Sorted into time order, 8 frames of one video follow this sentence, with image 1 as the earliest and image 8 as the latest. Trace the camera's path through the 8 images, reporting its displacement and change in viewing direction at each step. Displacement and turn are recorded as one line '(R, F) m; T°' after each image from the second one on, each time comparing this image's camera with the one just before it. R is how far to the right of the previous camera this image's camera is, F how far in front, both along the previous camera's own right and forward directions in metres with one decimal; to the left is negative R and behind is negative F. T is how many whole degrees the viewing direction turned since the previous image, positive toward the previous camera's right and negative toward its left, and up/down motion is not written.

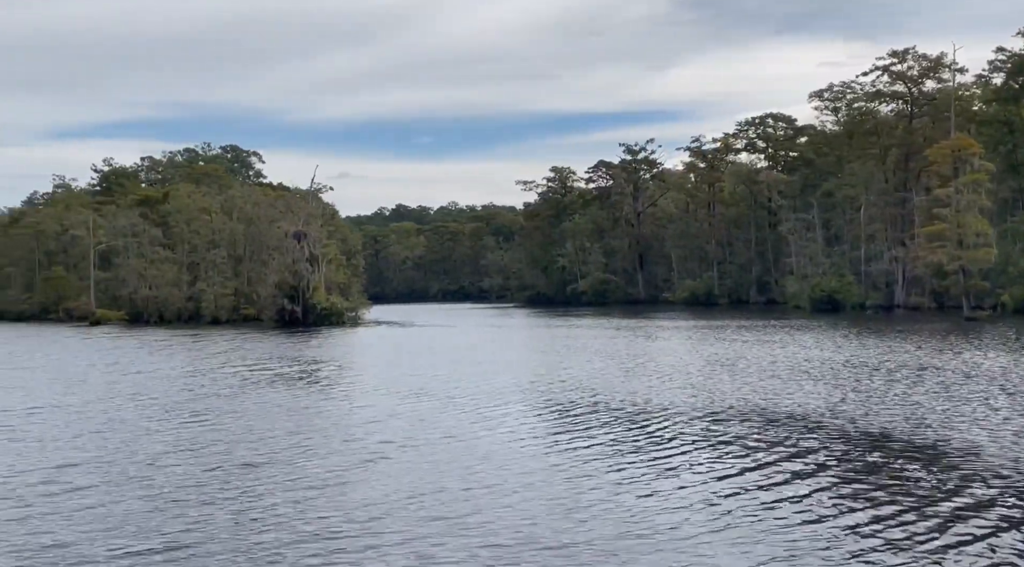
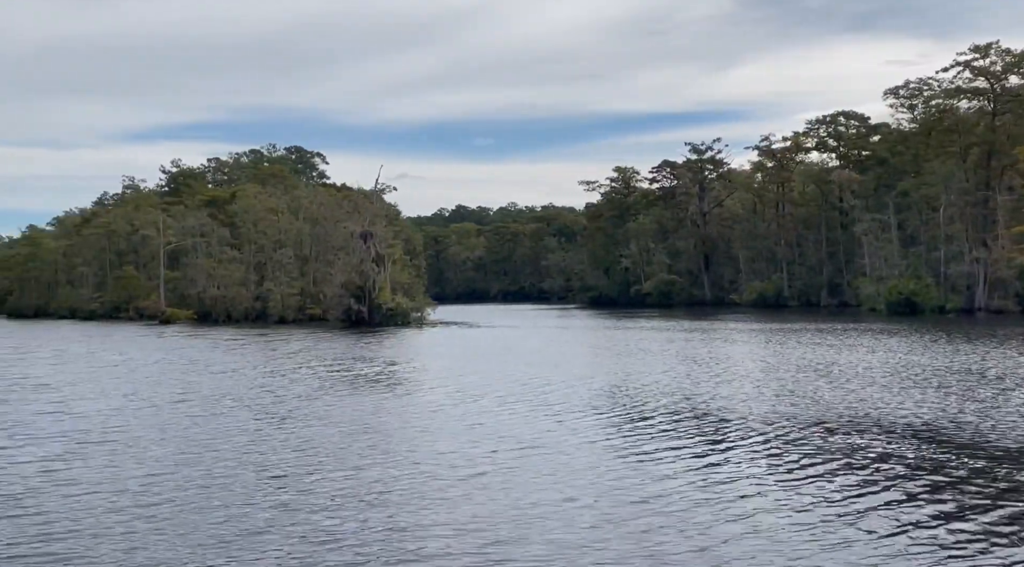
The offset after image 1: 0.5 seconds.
(-0.3, +0.3) m; -3°
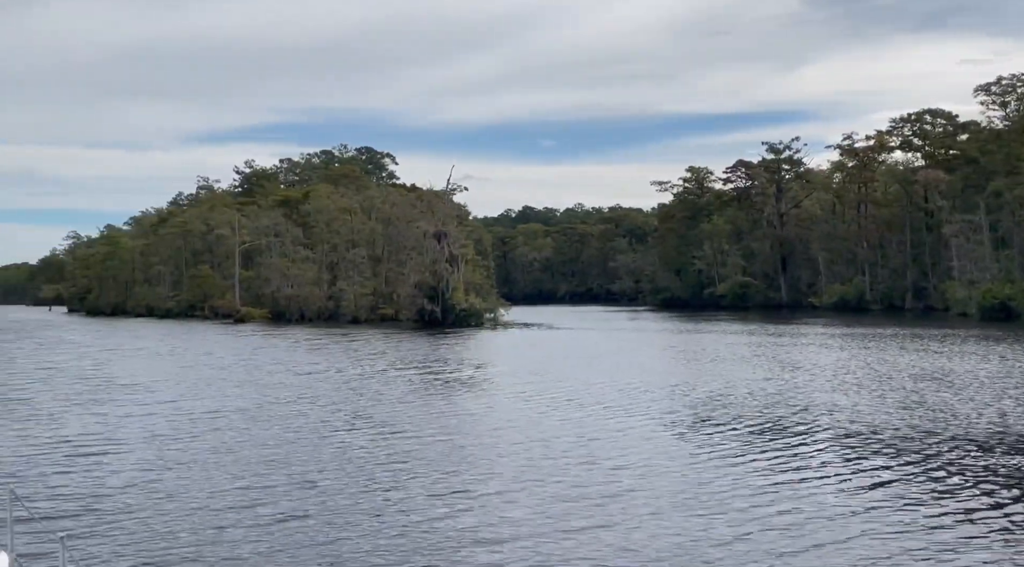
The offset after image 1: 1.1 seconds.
(-0.4, +0.5) m; -3°
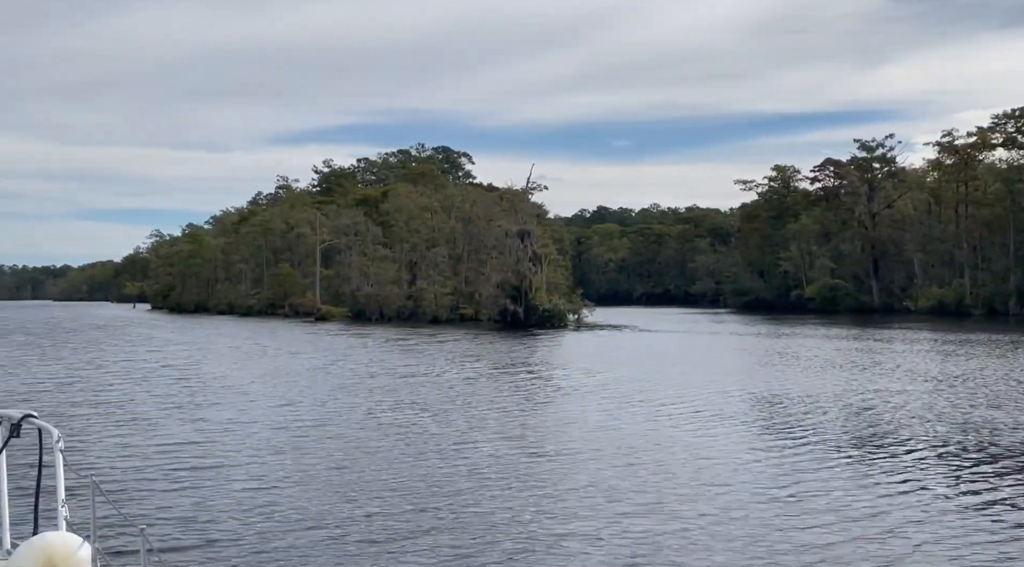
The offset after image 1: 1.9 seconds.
(-0.5, +0.9) m; -3°
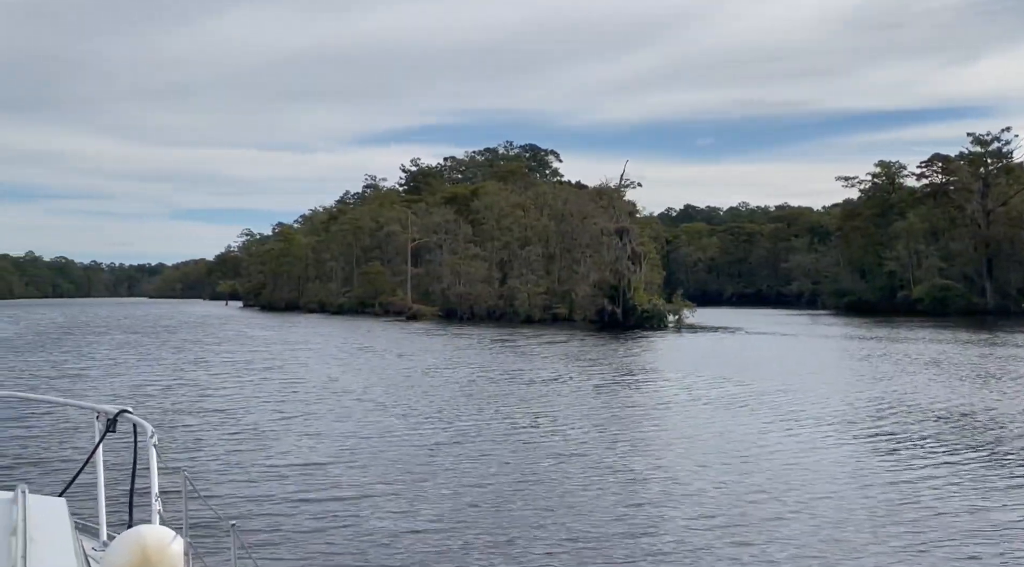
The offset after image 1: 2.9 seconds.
(-0.6, +1.3) m; -4°
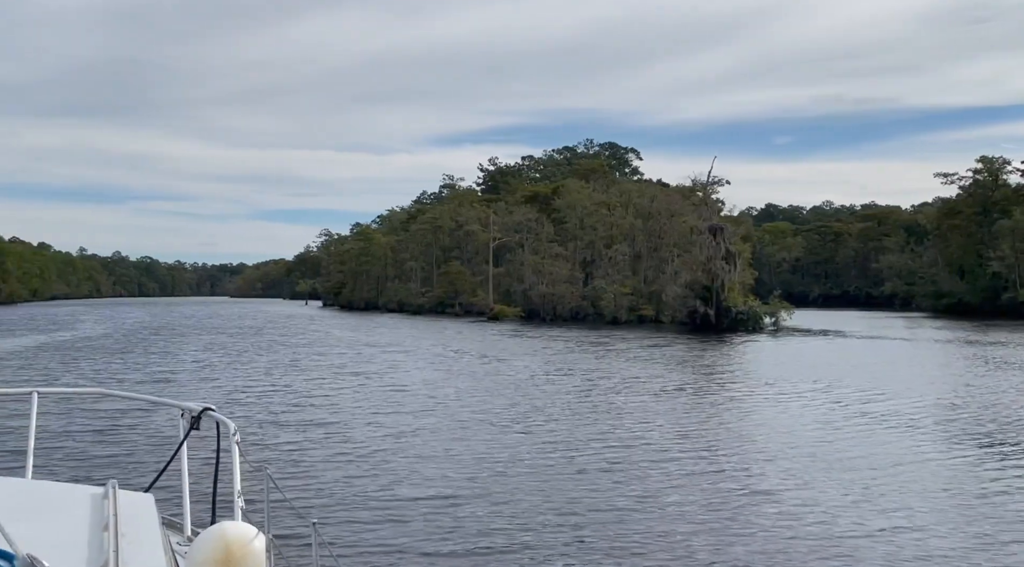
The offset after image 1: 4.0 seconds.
(-0.5, +1.9) m; -3°
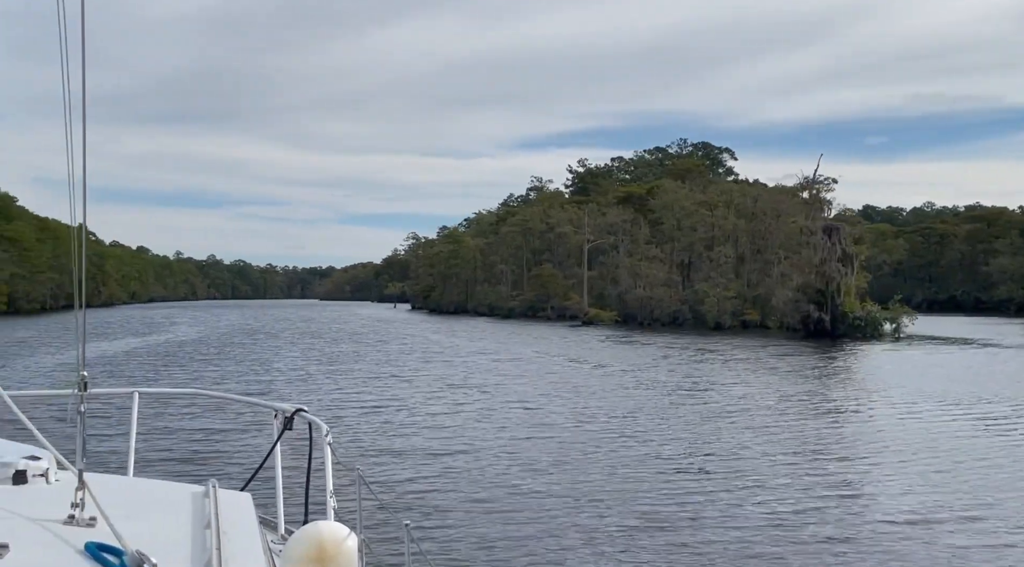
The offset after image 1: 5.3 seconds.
(-0.5, +2.7) m; -4°
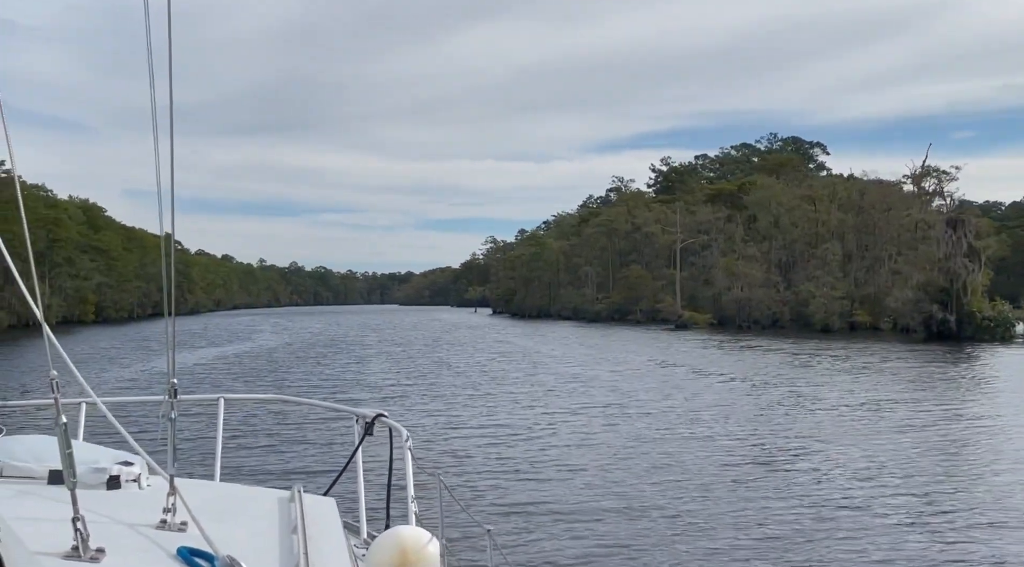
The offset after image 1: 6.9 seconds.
(-0.6, +3.1) m; -3°
